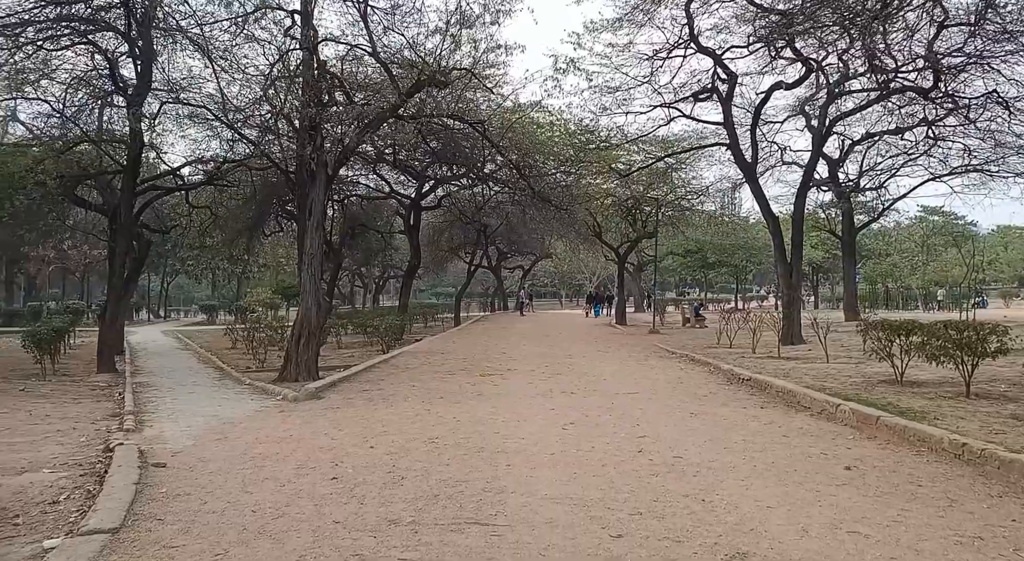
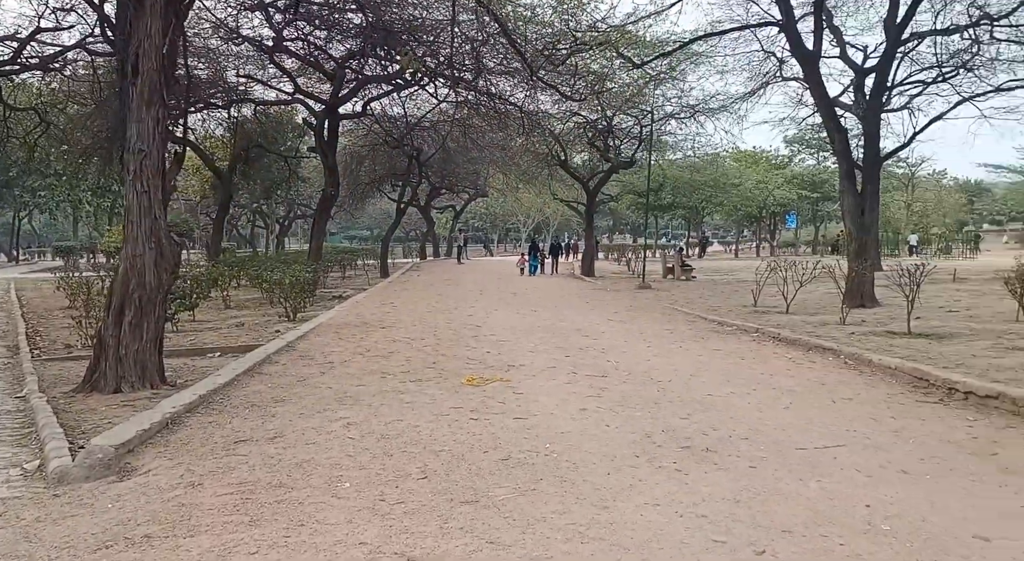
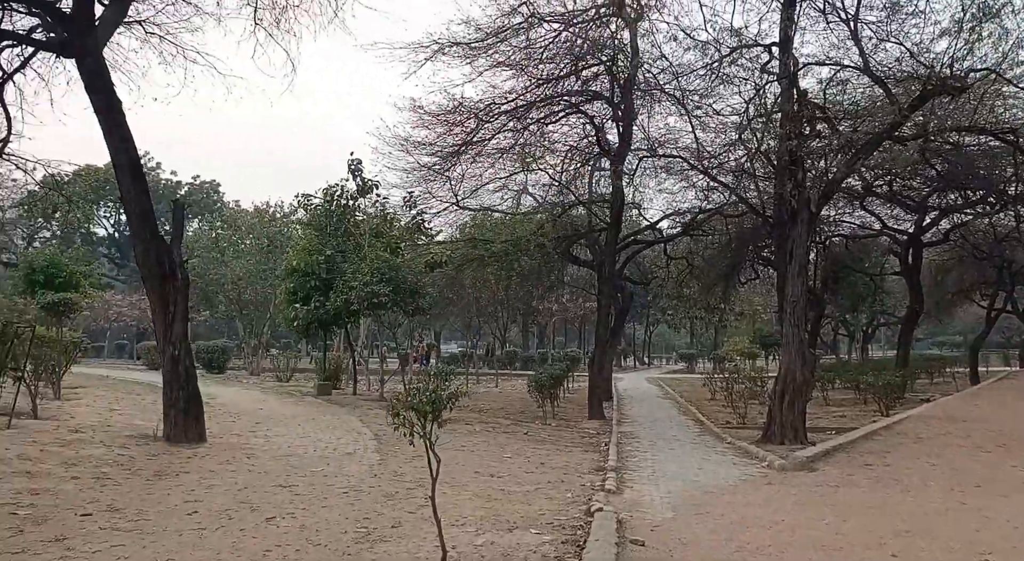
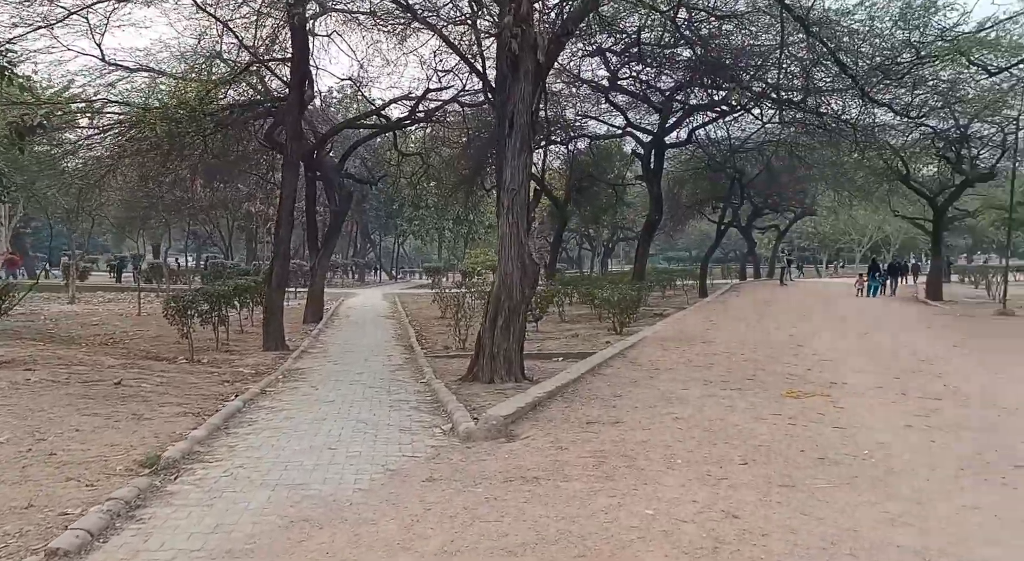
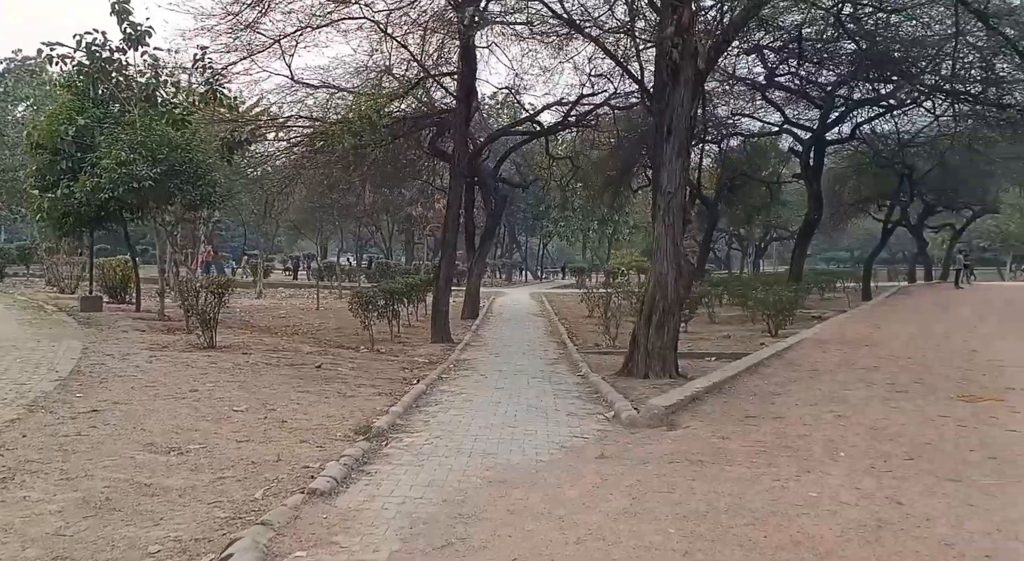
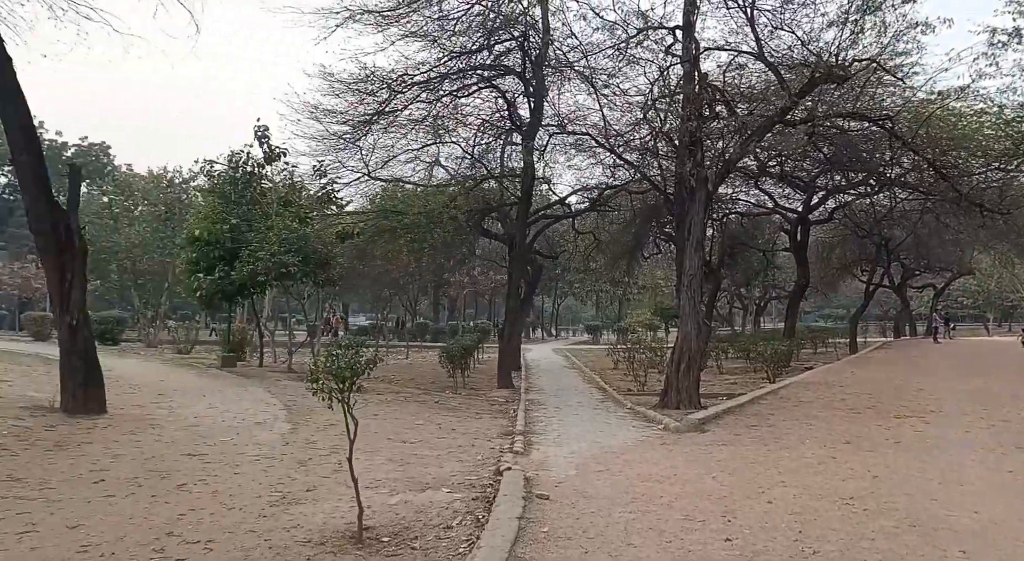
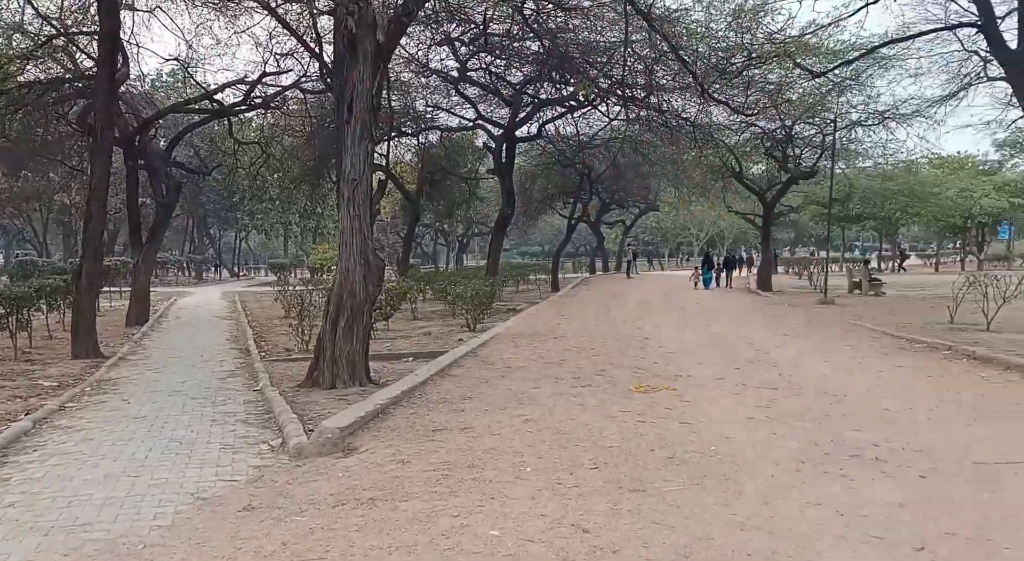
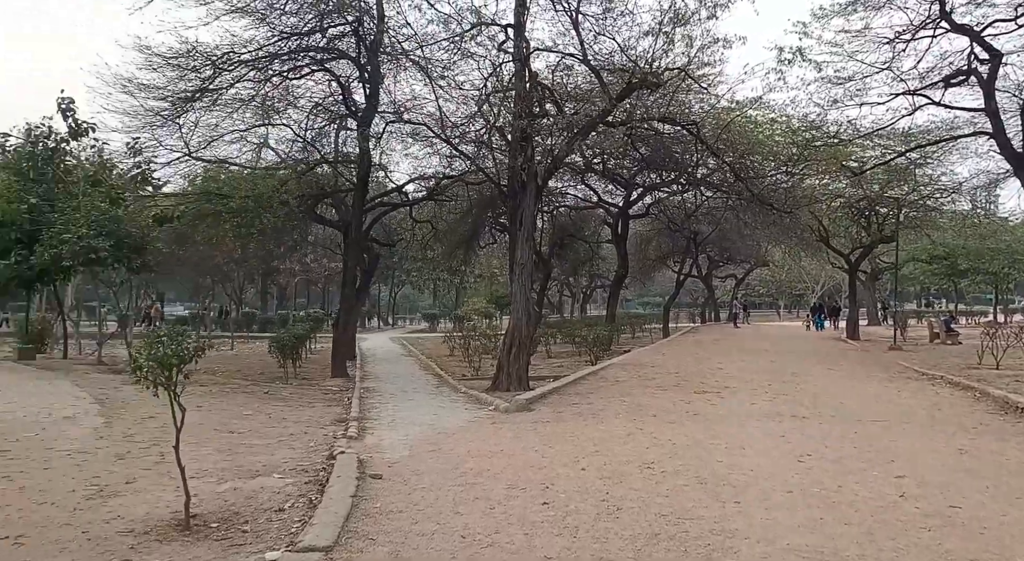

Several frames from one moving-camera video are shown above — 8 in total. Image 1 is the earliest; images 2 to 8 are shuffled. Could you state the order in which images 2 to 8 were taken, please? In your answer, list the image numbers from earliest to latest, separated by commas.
8, 6, 3, 5, 4, 7, 2
